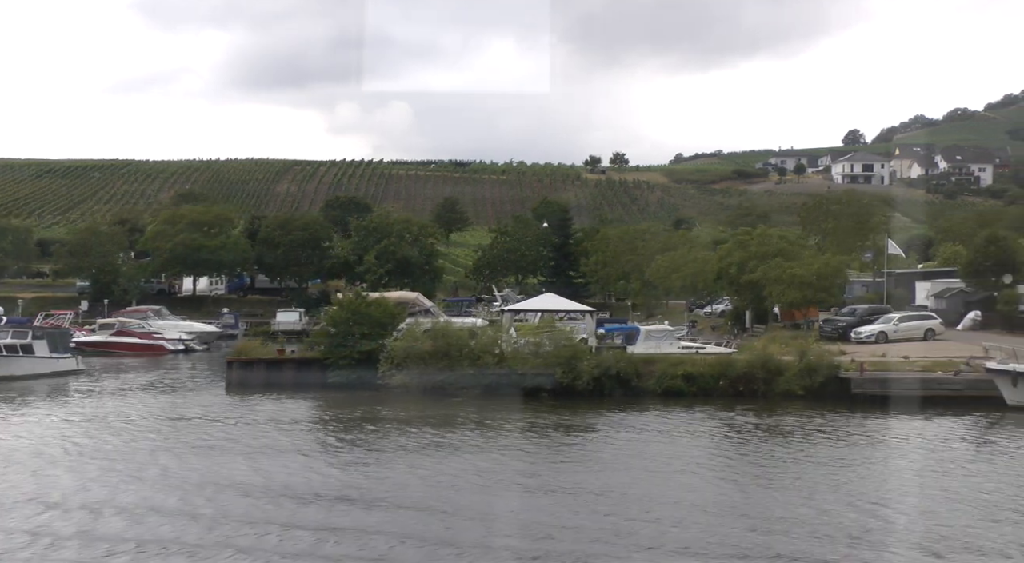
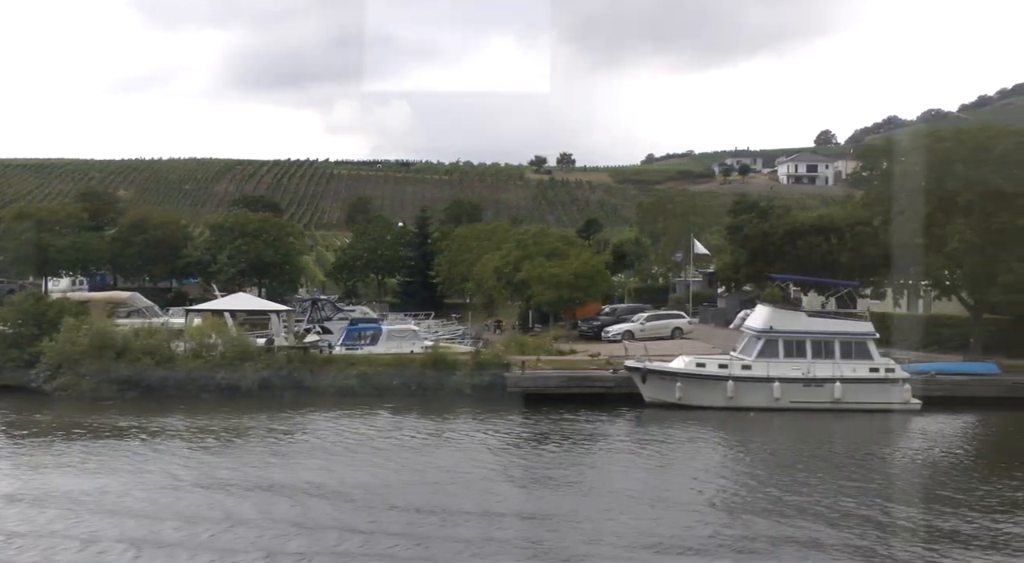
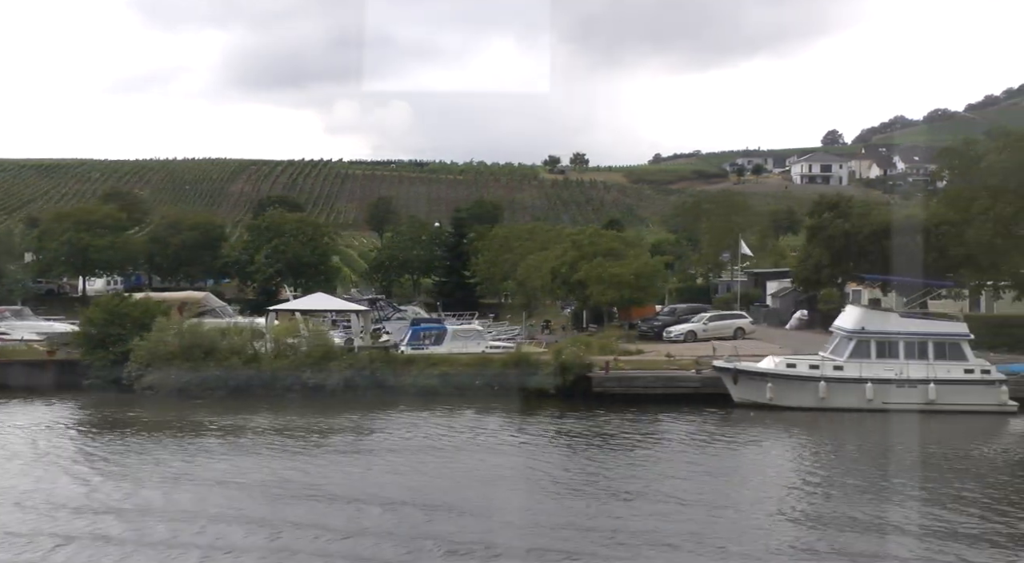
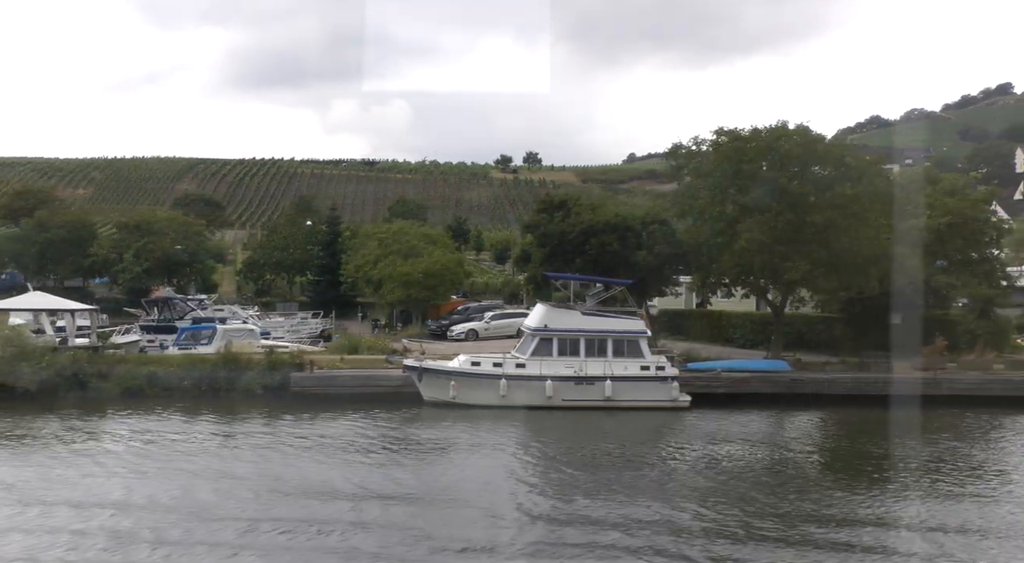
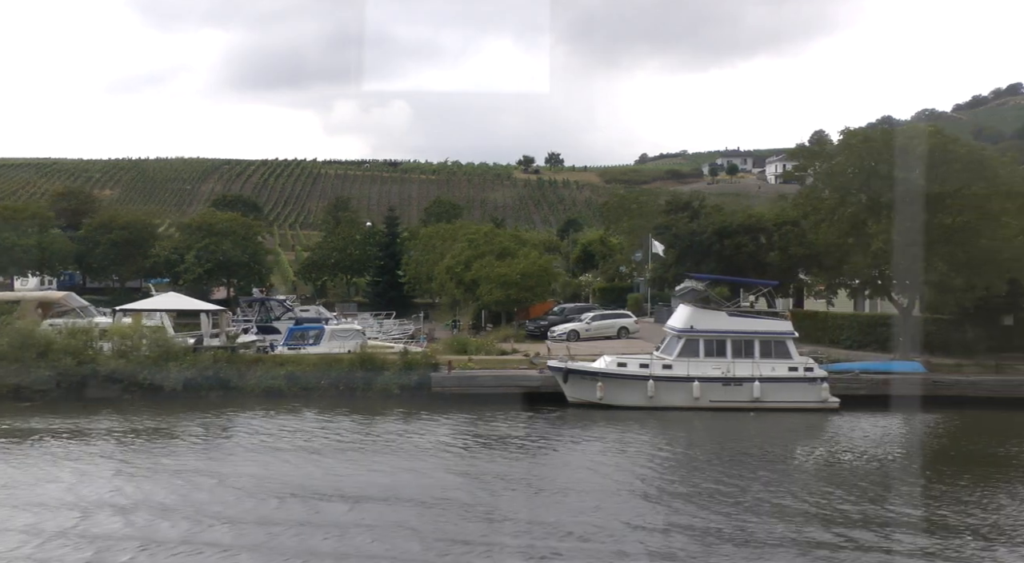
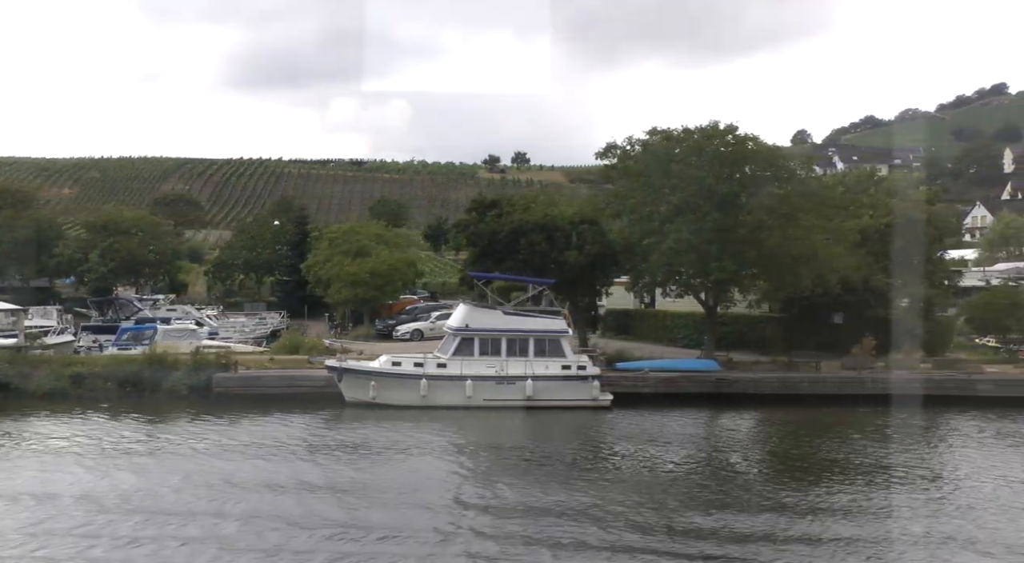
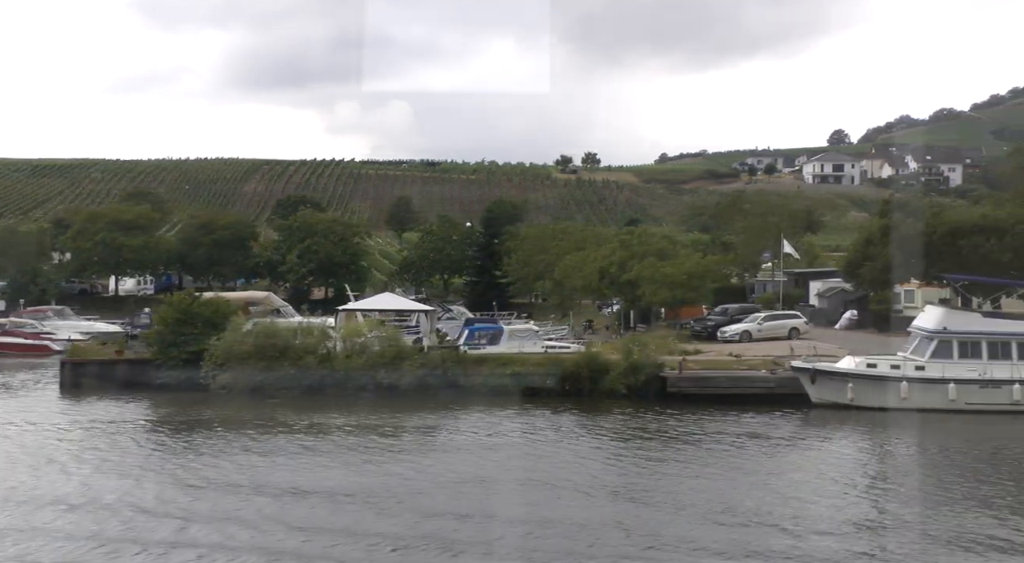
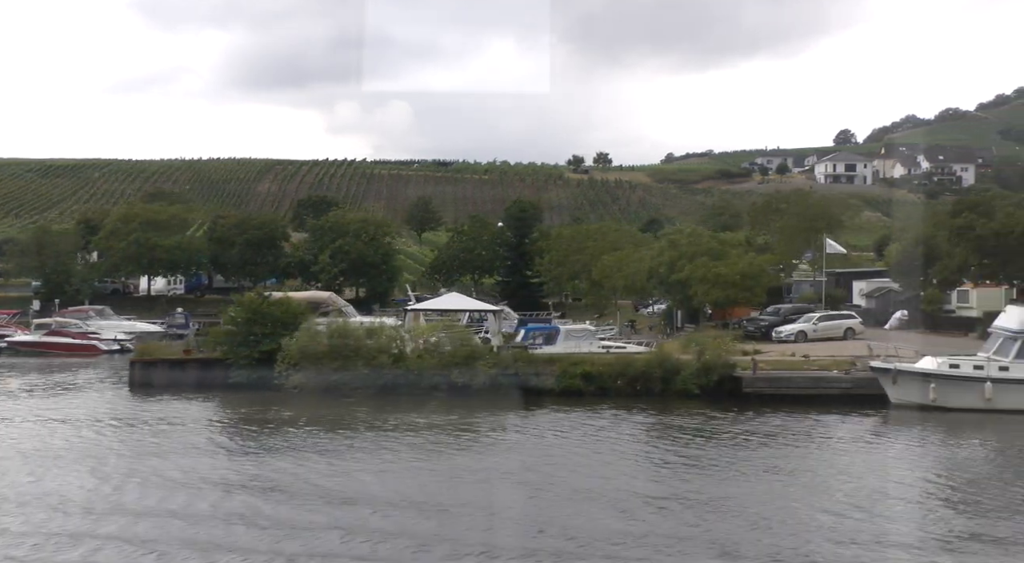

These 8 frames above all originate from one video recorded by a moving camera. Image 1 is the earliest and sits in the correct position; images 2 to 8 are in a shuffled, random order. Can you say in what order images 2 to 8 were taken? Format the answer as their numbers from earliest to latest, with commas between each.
8, 7, 3, 2, 5, 4, 6
